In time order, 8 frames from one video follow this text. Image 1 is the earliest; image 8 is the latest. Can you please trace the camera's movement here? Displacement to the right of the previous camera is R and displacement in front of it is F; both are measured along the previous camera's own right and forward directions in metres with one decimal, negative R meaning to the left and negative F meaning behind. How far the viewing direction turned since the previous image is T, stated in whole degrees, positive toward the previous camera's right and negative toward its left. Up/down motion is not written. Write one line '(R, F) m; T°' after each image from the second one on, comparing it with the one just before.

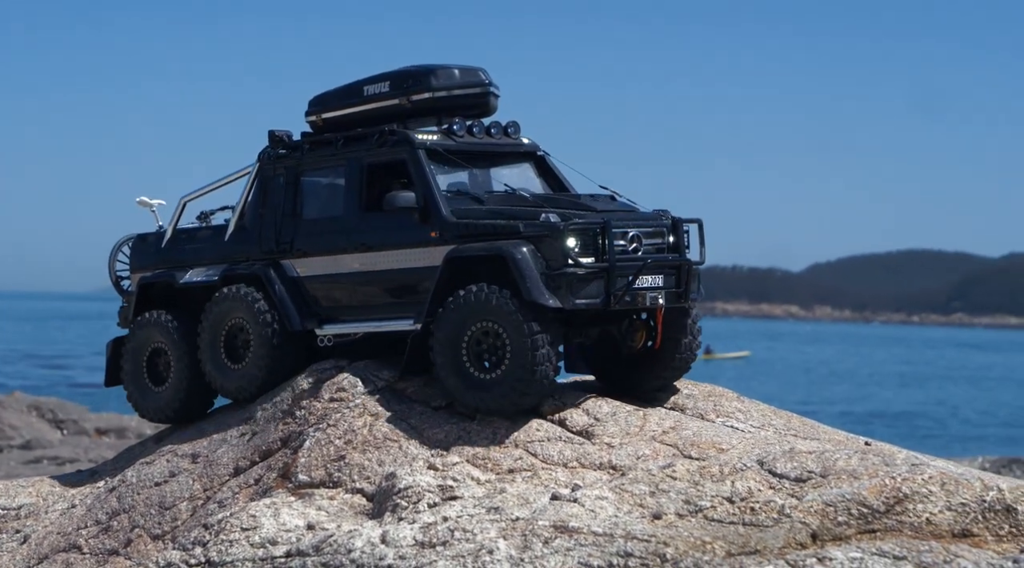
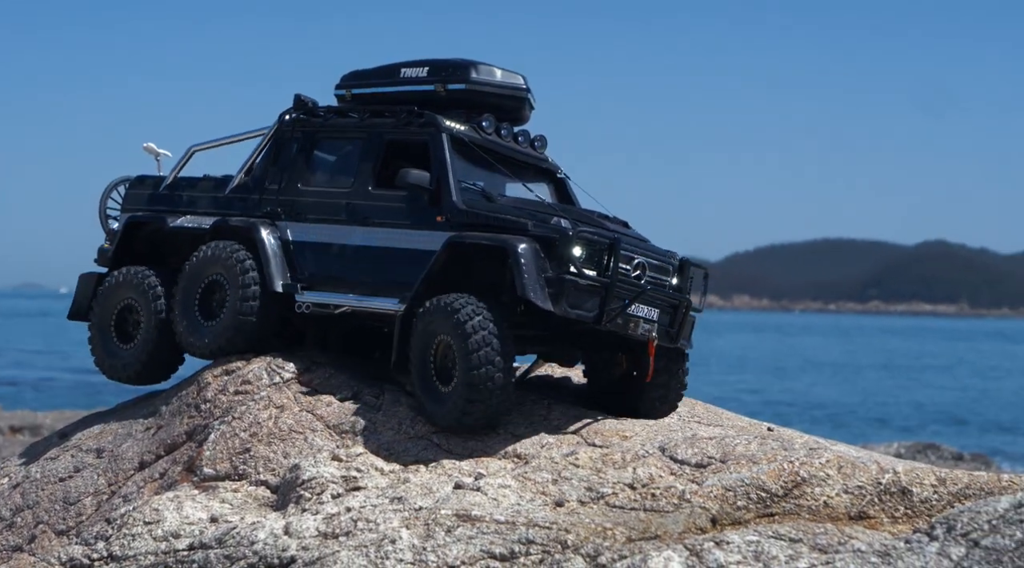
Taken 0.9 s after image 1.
(+0.3, 0.0) m; +2°
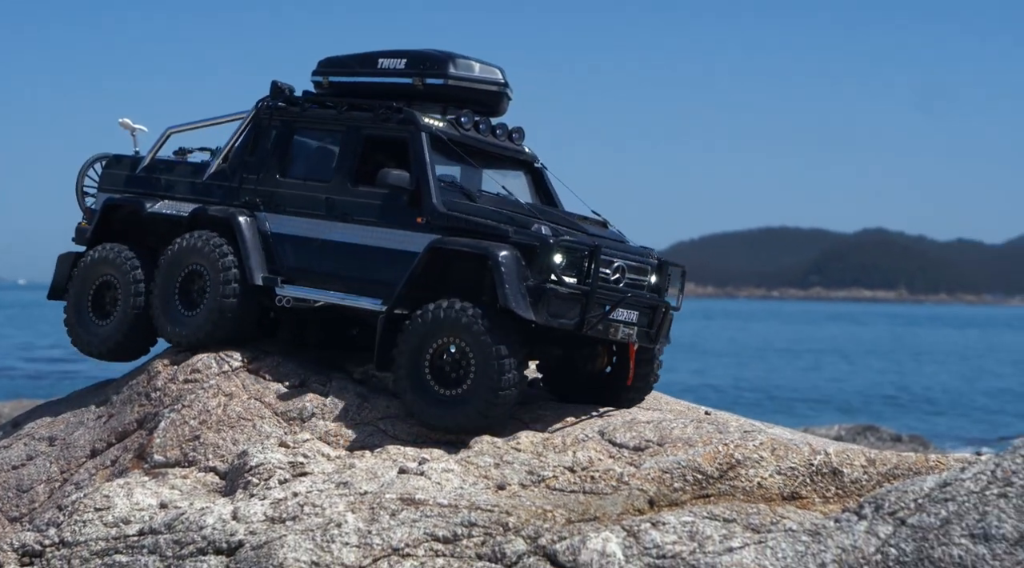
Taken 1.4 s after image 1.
(+0.2, -0.2) m; +1°
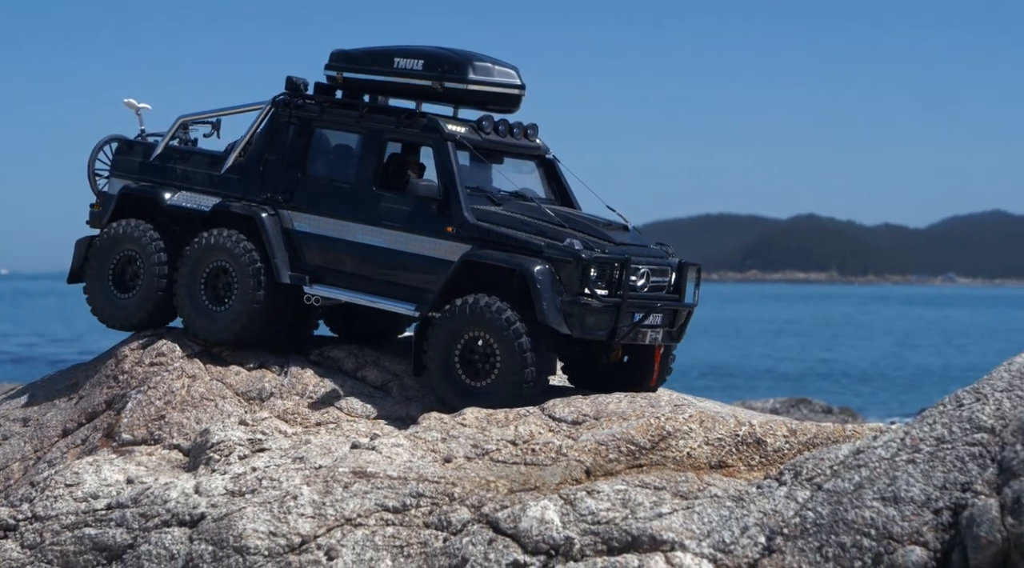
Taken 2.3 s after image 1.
(+0.3, -0.5) m; 0°
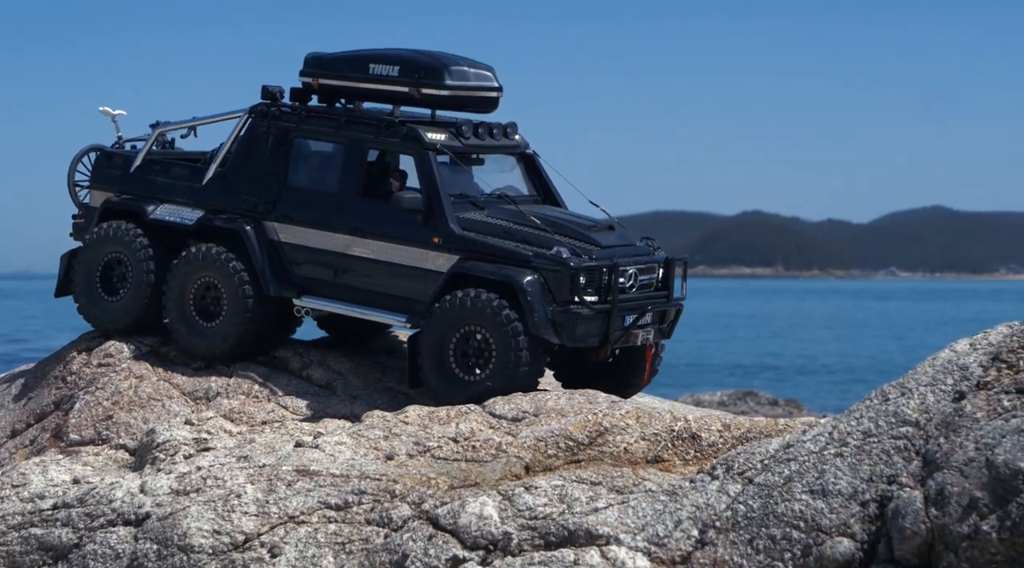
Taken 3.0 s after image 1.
(+0.3, -0.1) m; +1°
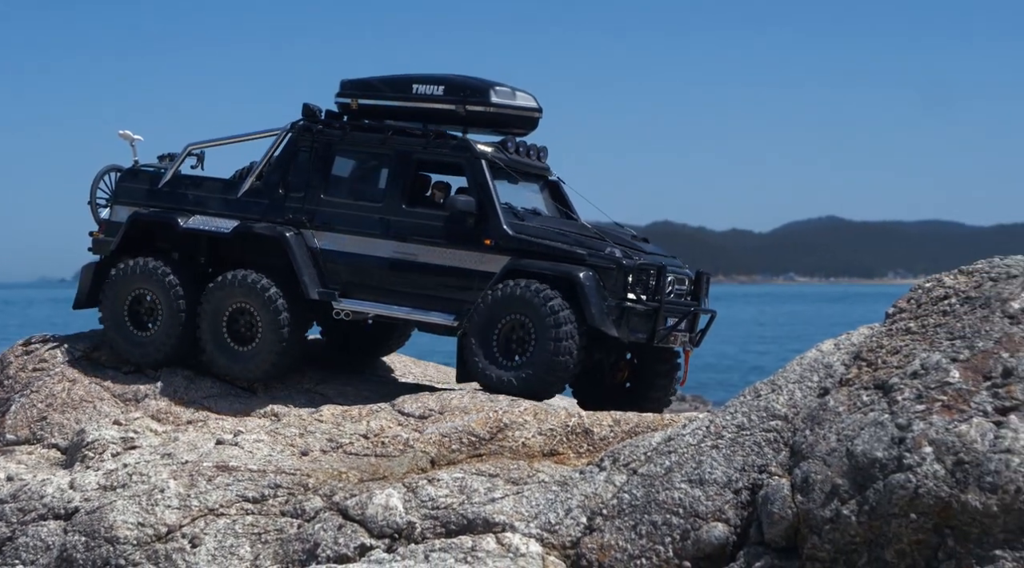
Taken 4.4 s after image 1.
(+0.5, -0.6) m; +1°
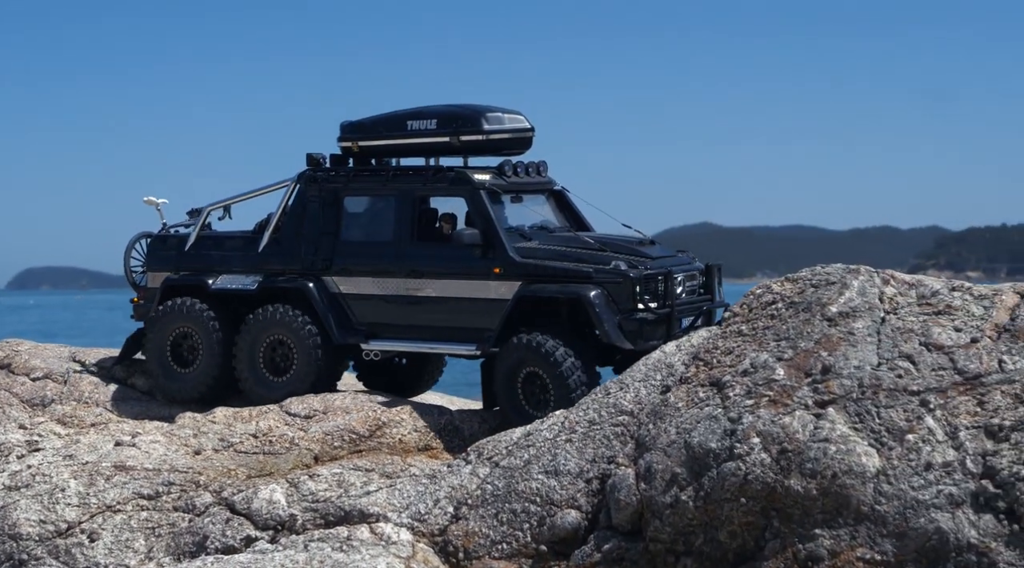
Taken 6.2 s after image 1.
(+0.6, -0.8) m; +2°
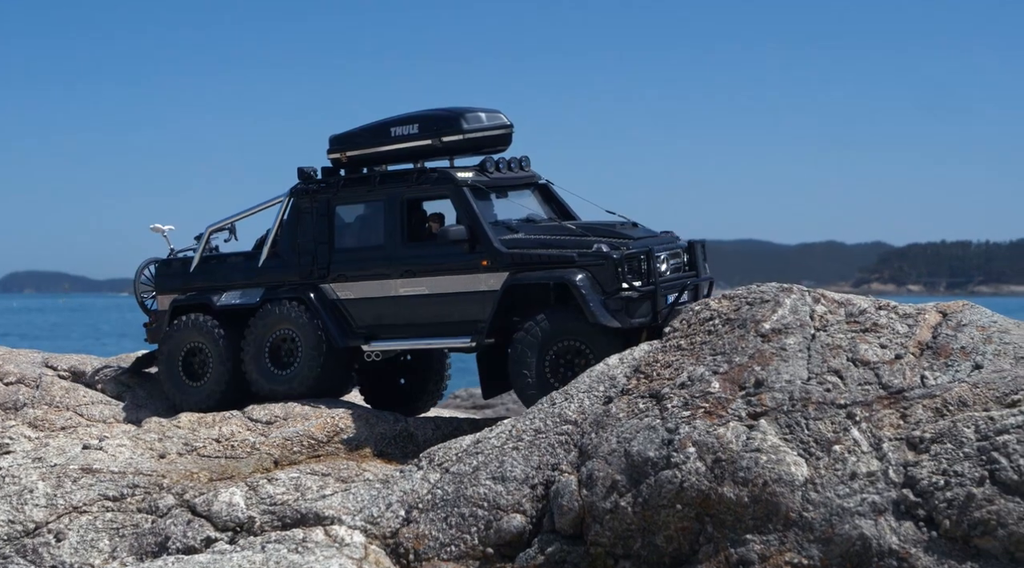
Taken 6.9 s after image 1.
(+0.2, -0.4) m; 0°
